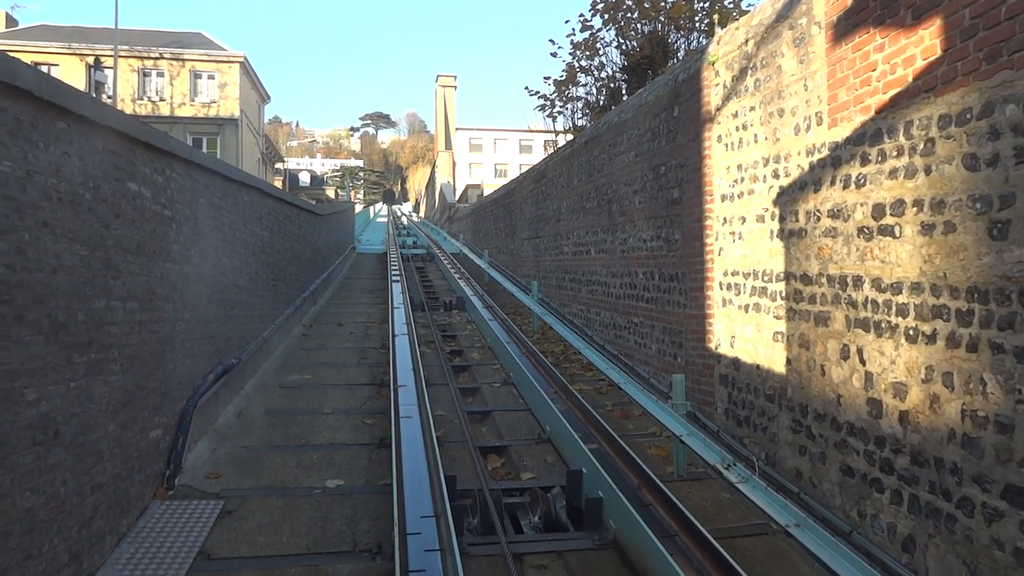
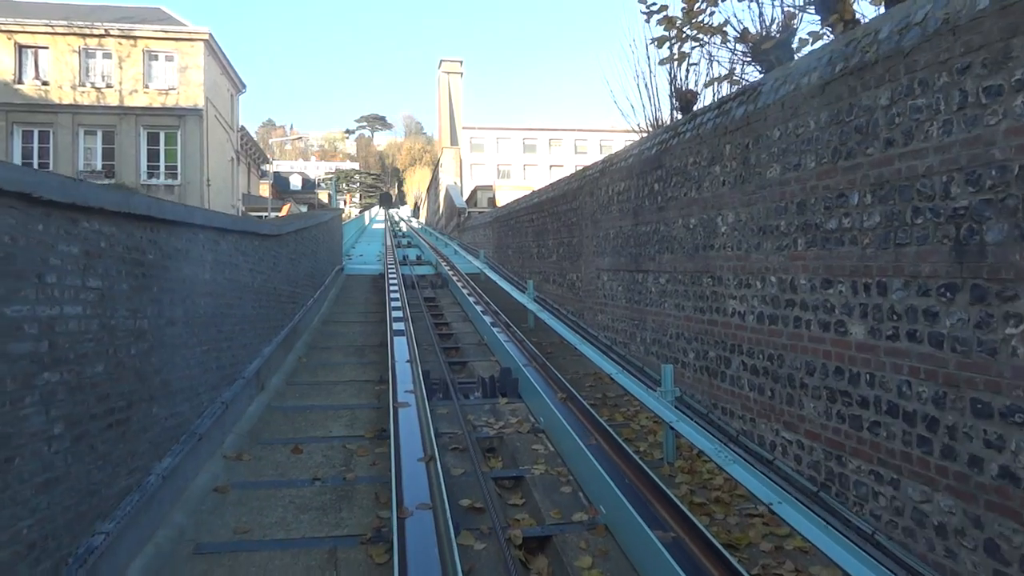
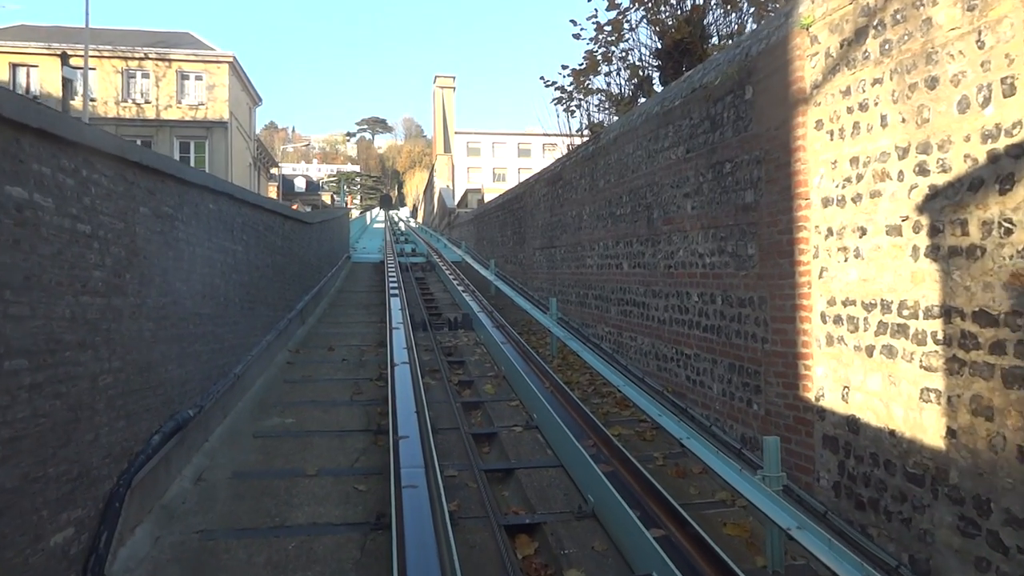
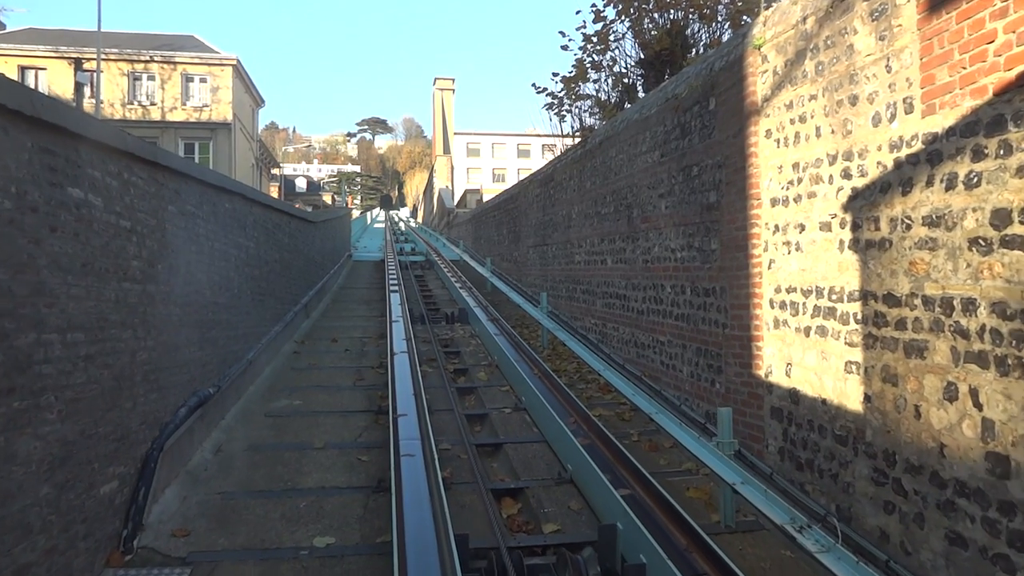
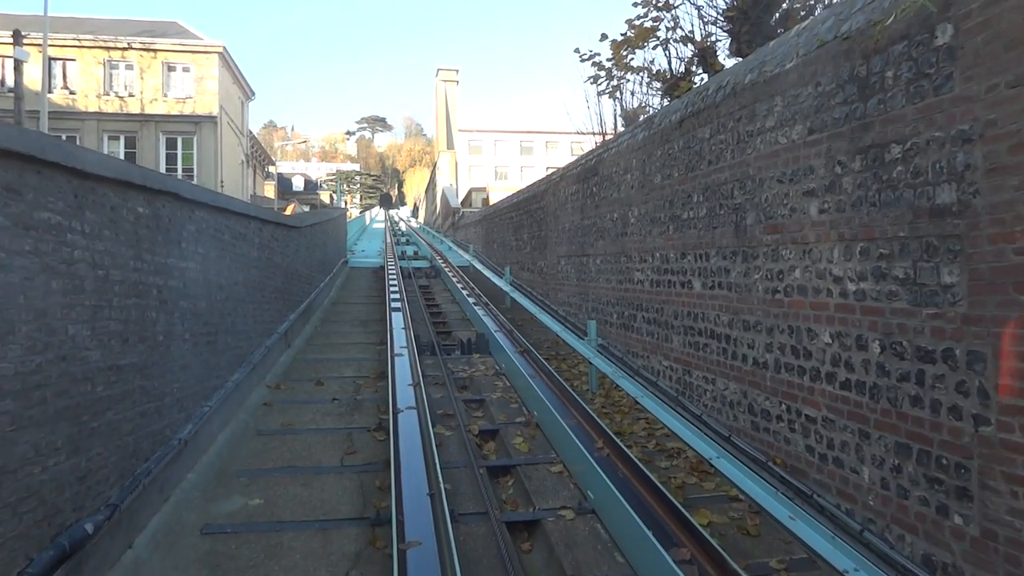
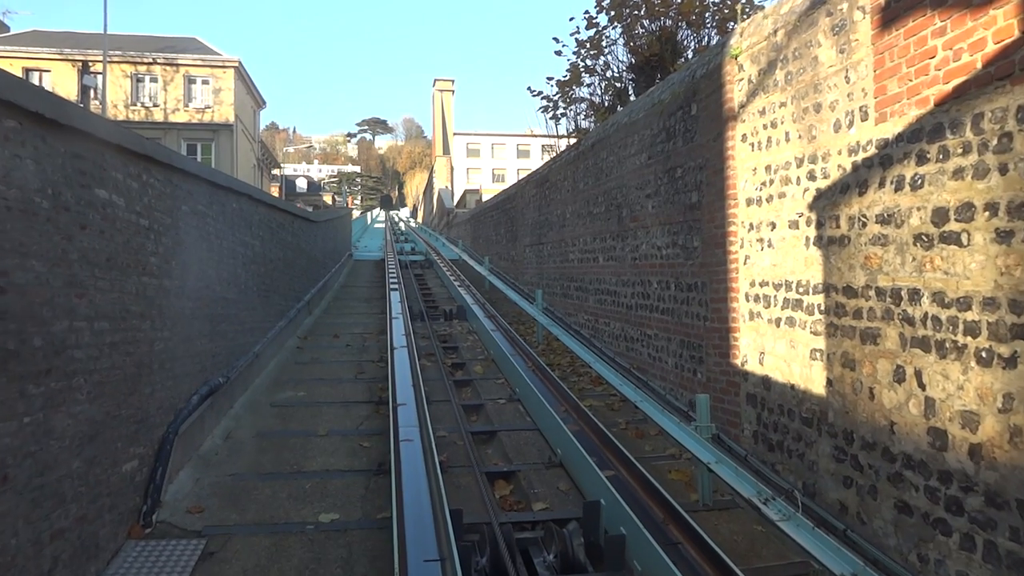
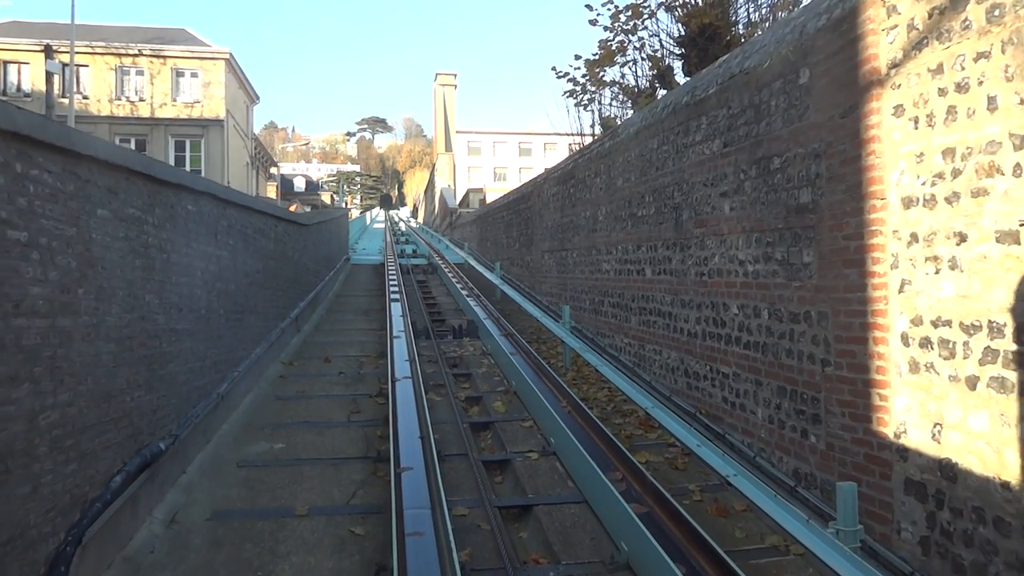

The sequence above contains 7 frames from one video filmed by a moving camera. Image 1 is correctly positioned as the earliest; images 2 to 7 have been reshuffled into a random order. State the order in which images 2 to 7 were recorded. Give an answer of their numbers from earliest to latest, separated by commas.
6, 4, 3, 7, 5, 2
